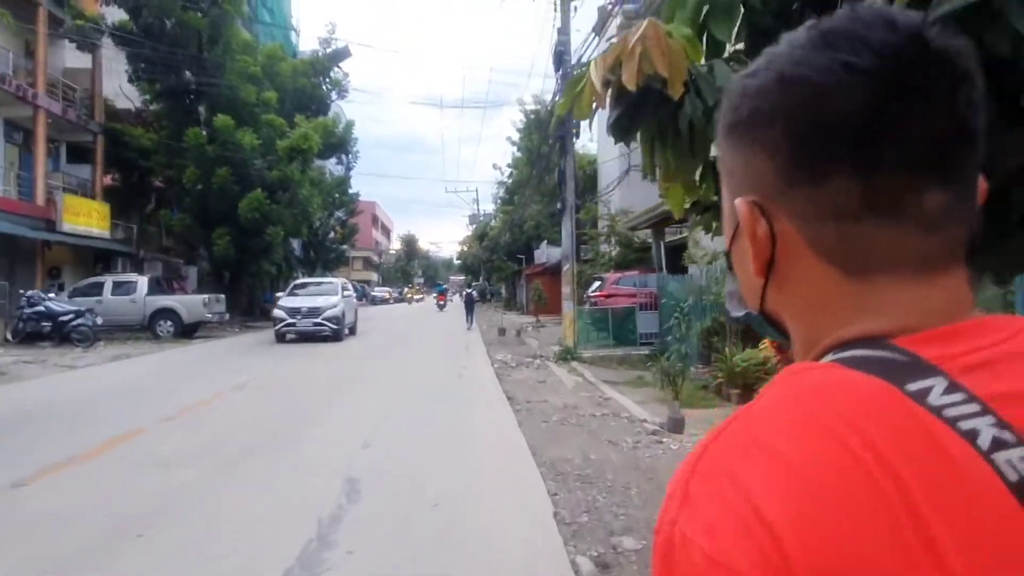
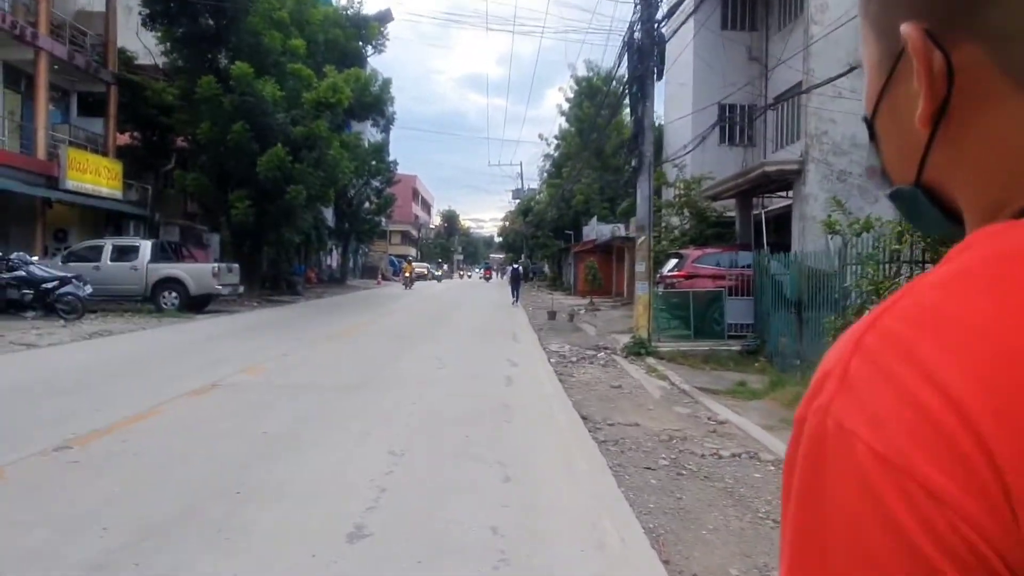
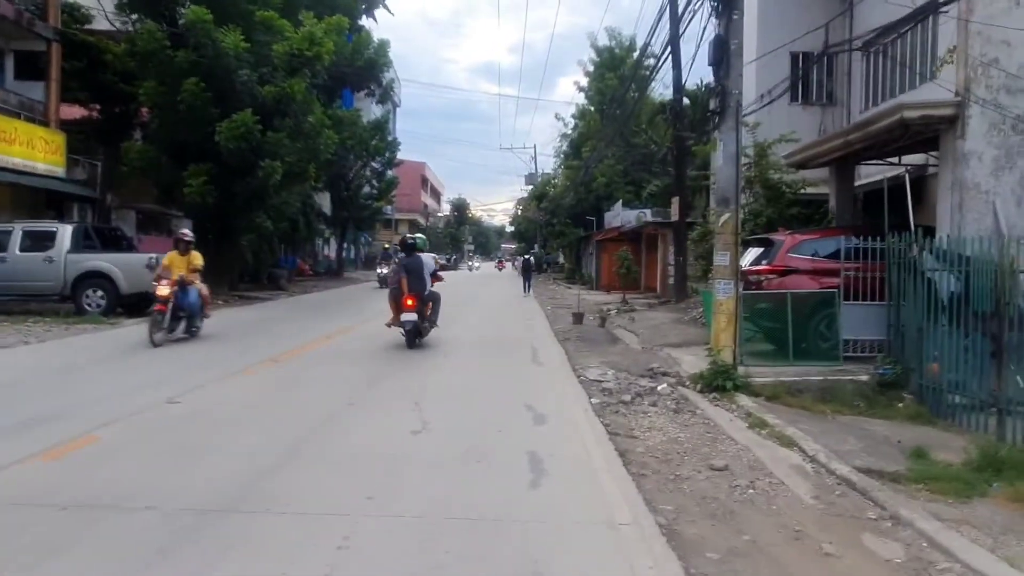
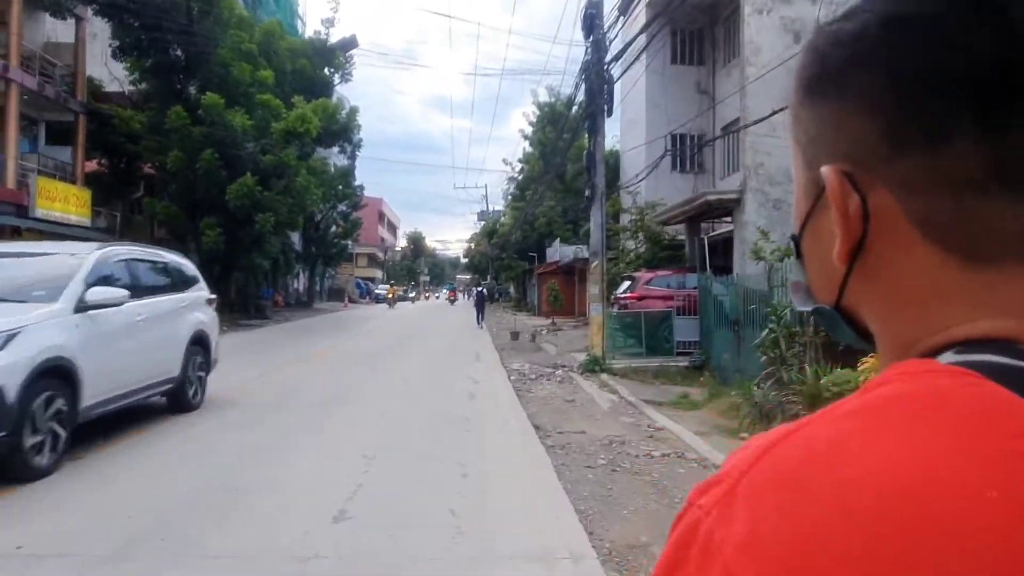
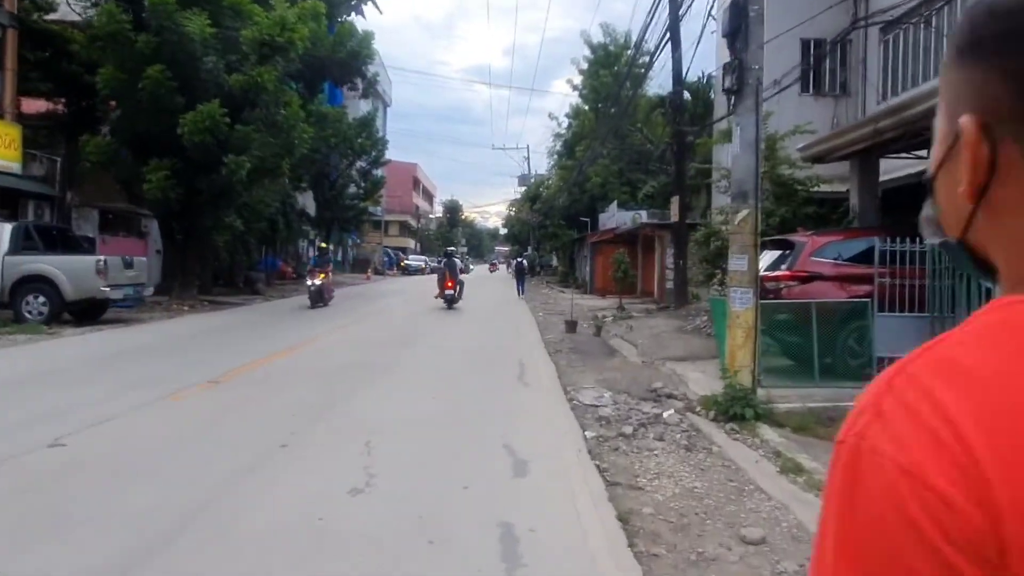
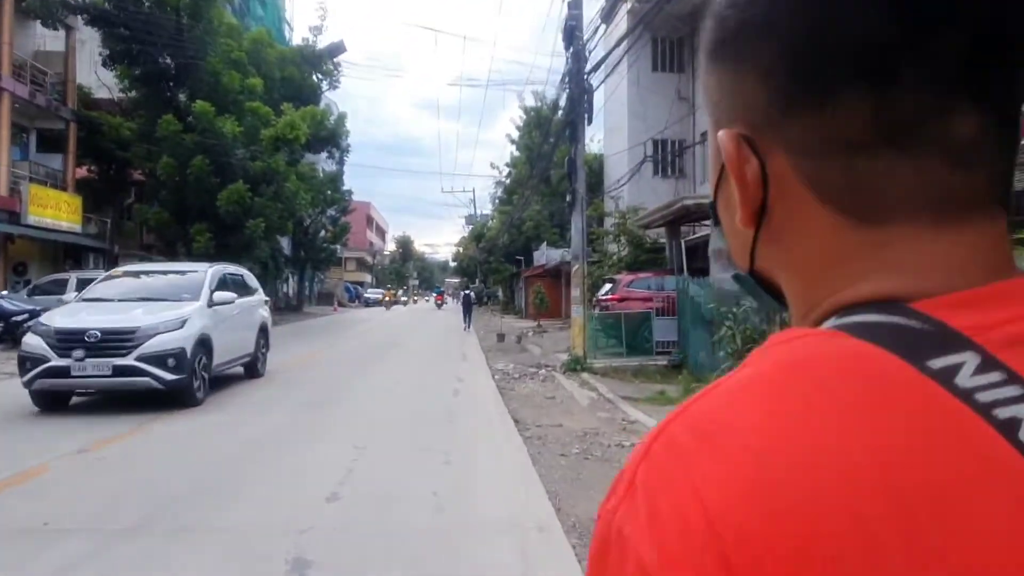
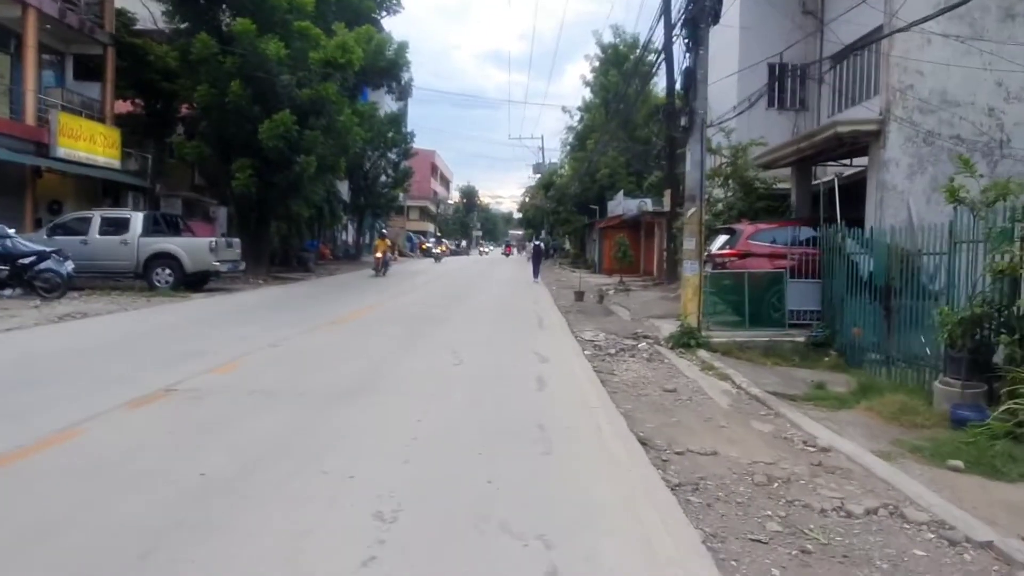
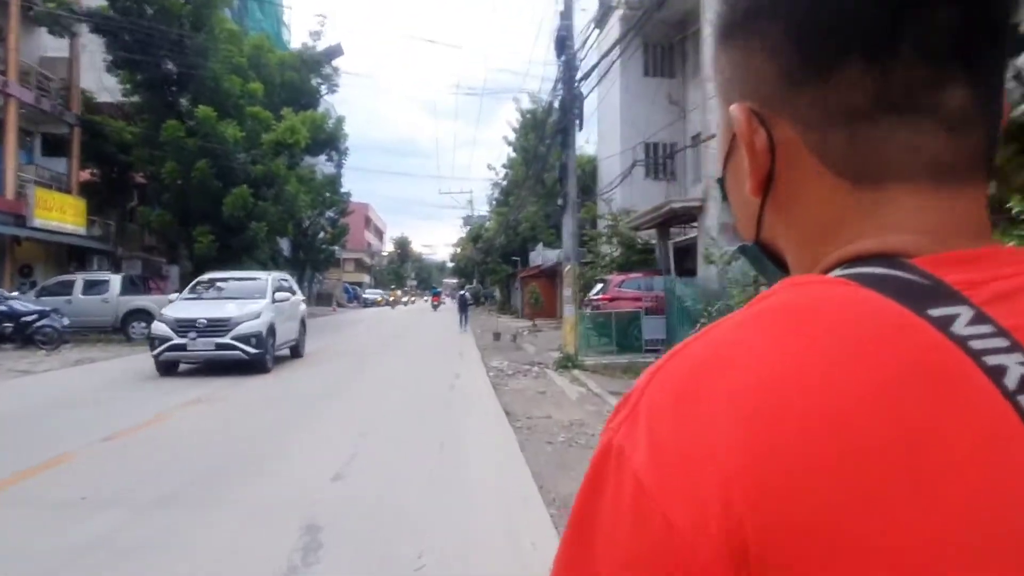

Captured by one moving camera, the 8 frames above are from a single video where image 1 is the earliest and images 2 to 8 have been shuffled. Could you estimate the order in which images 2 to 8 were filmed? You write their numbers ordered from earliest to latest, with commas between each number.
8, 6, 4, 2, 7, 3, 5
